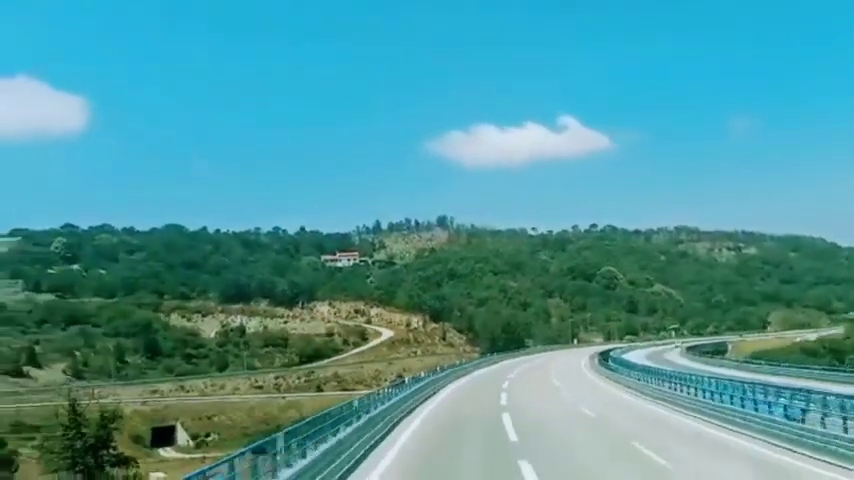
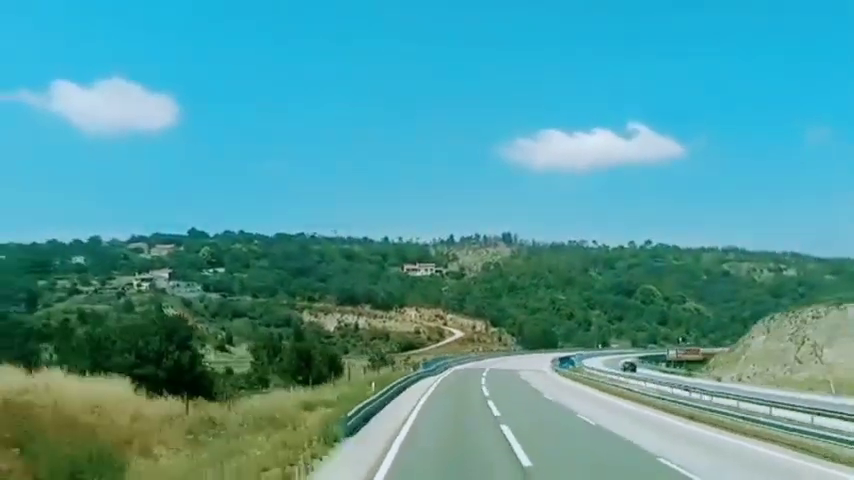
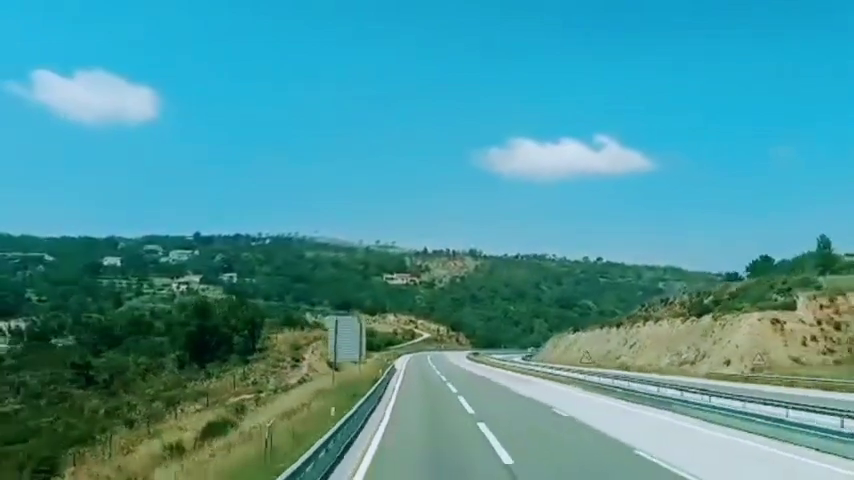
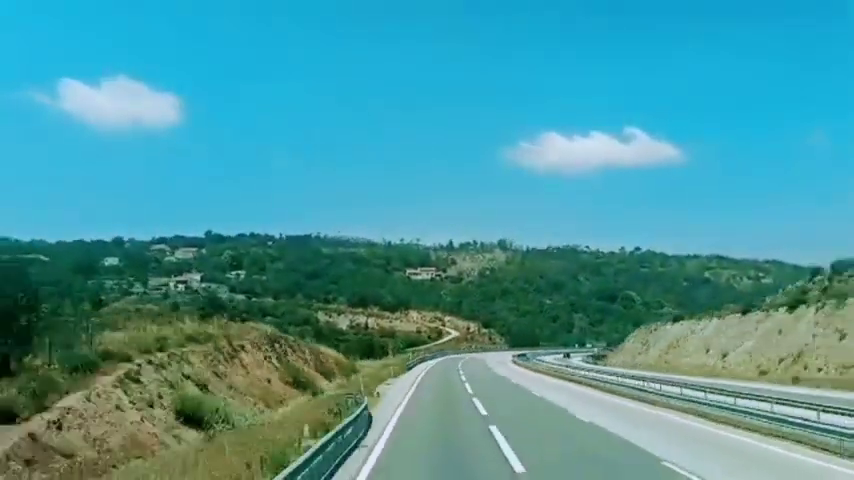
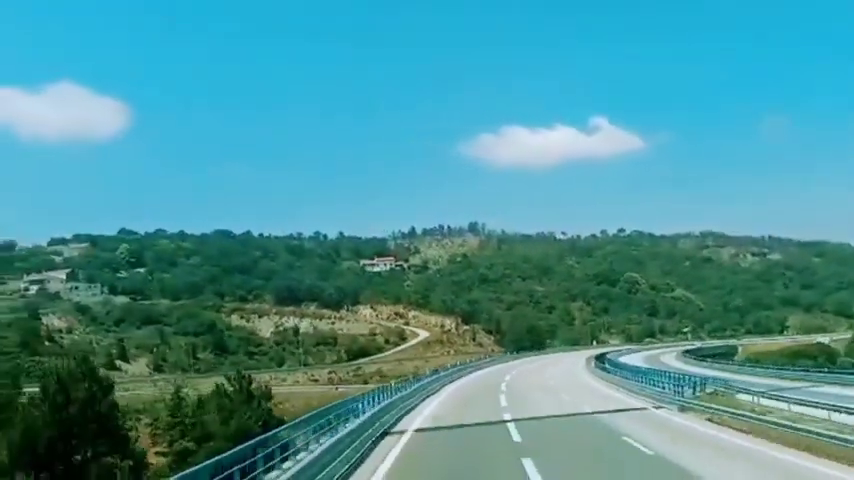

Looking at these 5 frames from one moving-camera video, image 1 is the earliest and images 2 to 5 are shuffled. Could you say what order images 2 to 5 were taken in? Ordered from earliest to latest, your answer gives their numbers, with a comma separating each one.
5, 2, 4, 3
